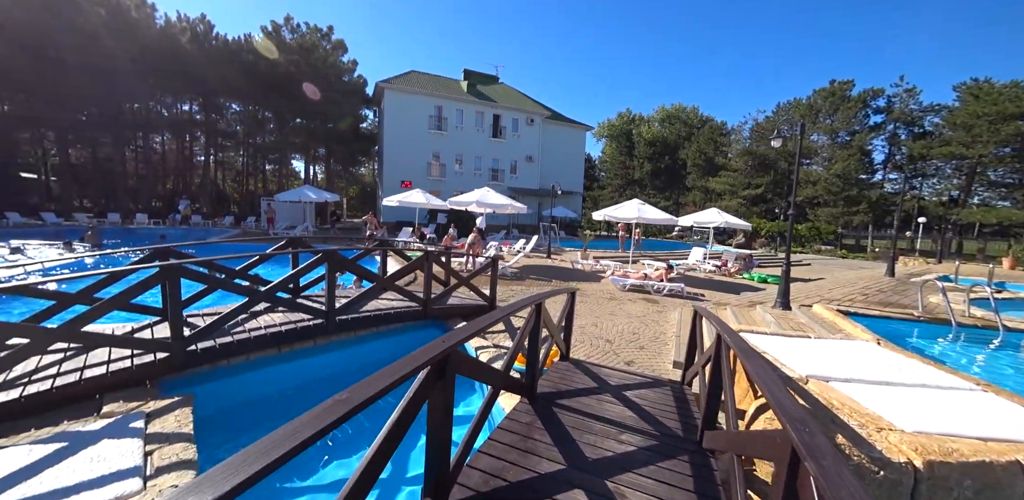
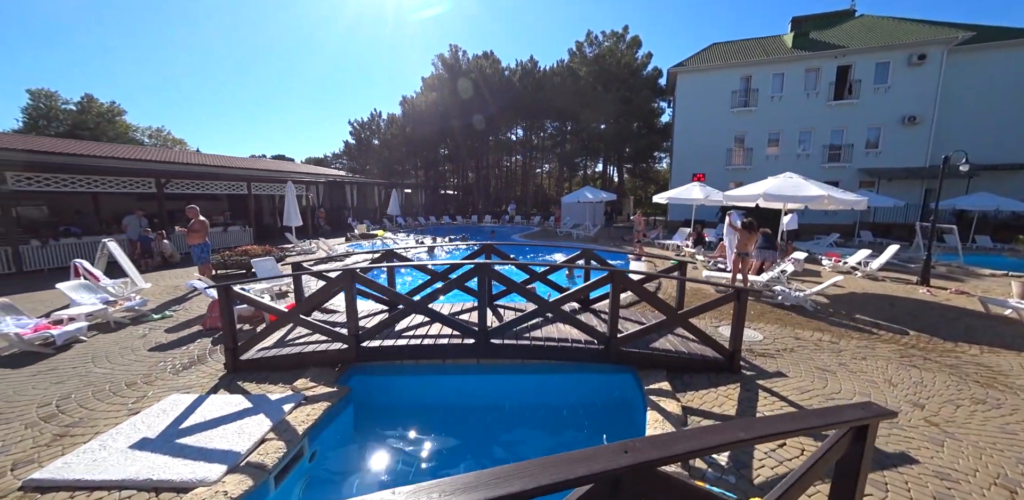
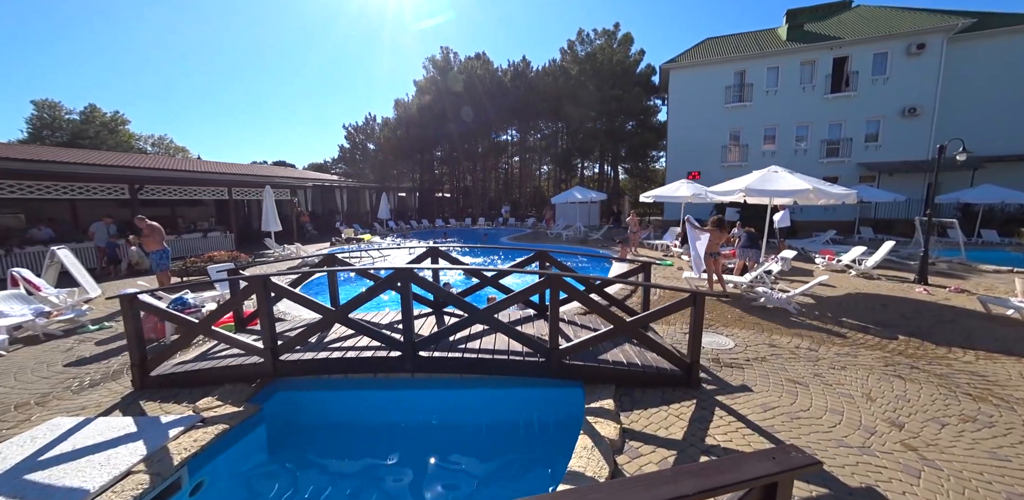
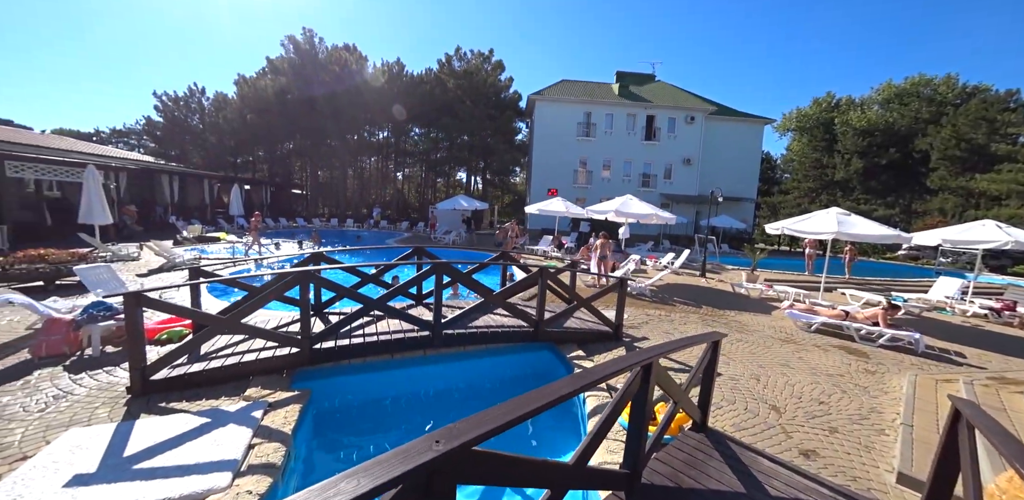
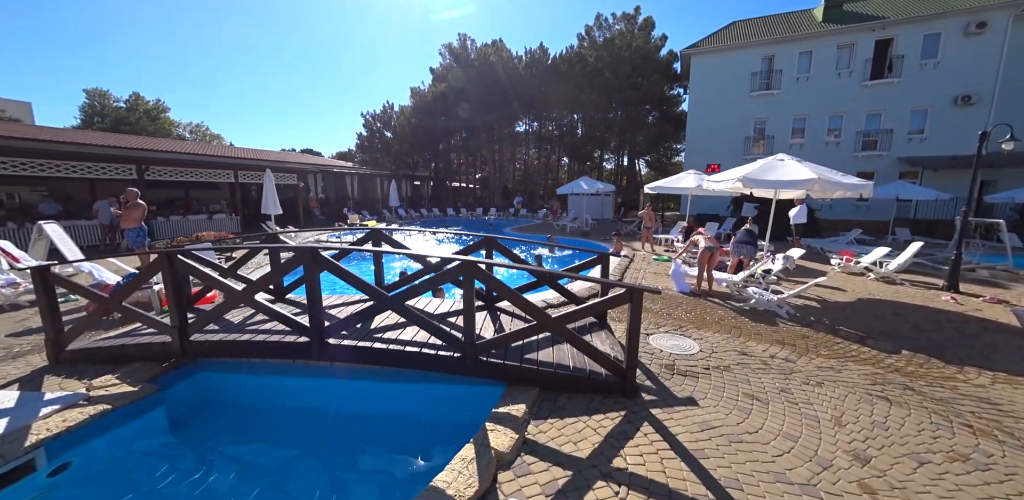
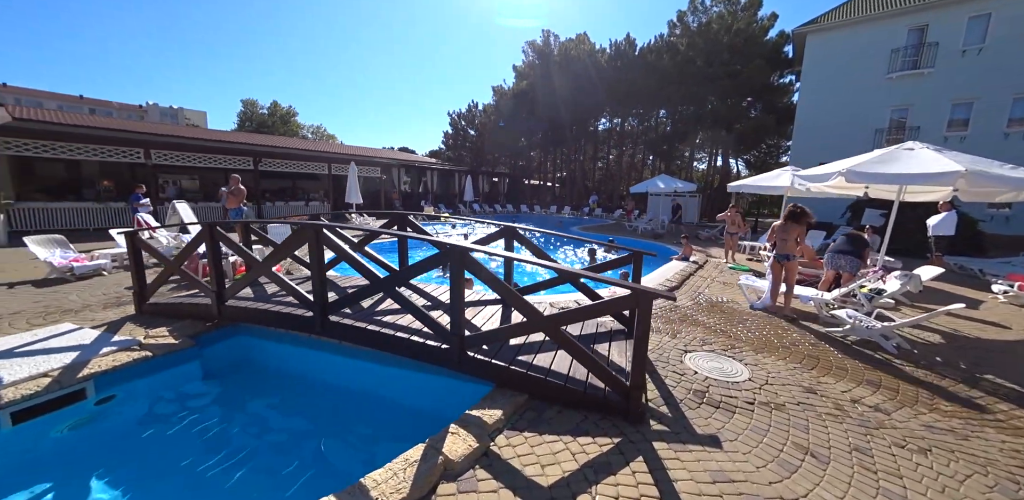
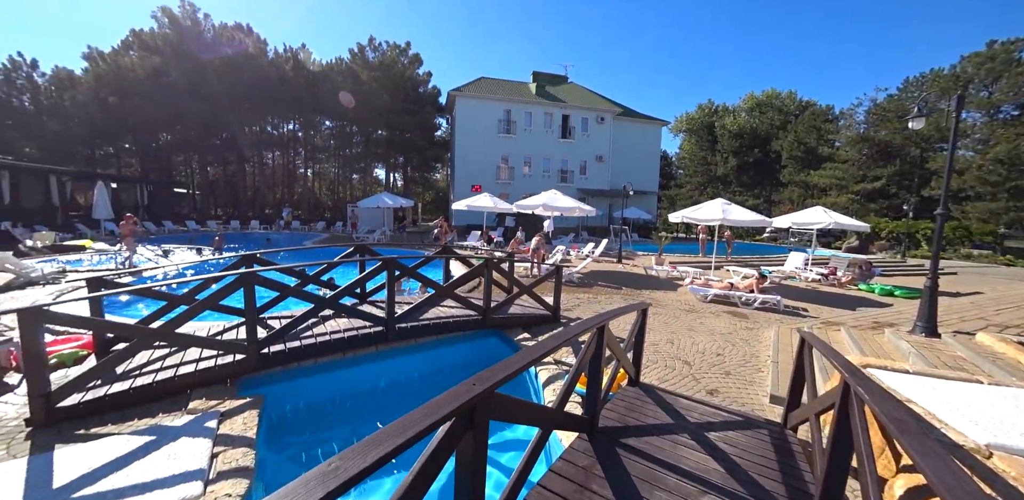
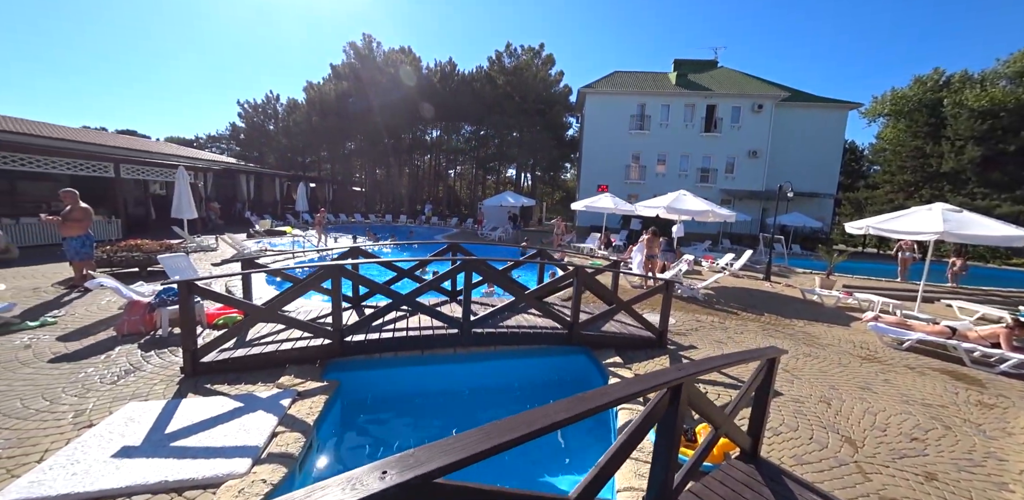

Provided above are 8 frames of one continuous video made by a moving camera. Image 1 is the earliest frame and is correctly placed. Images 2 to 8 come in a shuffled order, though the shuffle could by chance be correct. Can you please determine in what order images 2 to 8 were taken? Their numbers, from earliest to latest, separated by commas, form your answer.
7, 4, 8, 2, 3, 5, 6
